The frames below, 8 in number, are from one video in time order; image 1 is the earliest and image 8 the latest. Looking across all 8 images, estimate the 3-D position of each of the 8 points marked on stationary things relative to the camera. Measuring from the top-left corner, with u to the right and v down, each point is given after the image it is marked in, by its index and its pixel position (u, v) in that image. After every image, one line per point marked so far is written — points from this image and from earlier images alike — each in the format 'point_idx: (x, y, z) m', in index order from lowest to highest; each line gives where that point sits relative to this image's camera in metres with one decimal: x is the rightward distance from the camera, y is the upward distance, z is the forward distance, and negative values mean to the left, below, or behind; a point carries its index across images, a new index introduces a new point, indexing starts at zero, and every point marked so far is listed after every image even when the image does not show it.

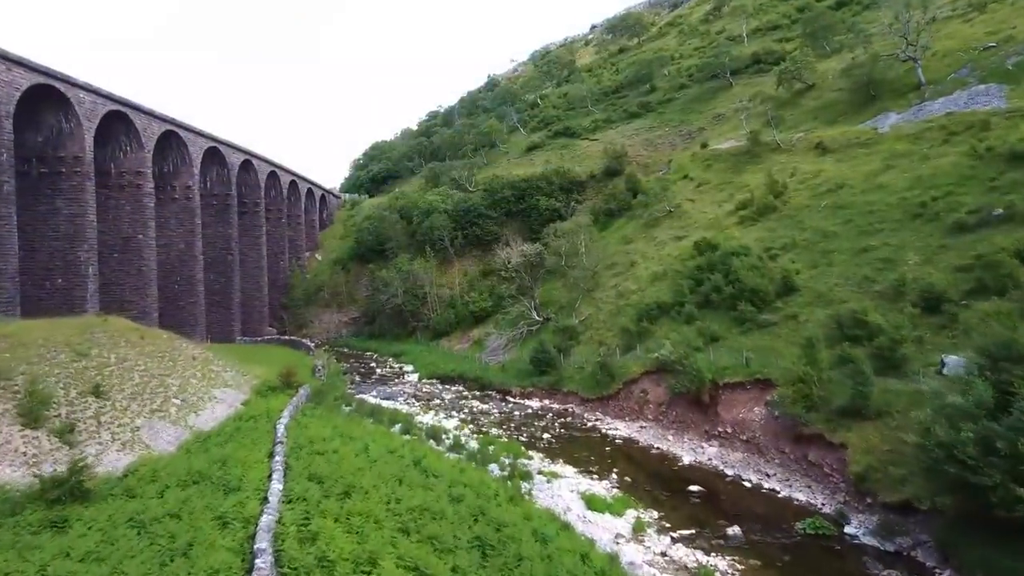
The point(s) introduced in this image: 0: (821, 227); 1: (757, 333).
0: (+7.3, +1.5, +19.2) m
1: (+4.8, -0.9, +15.7) m
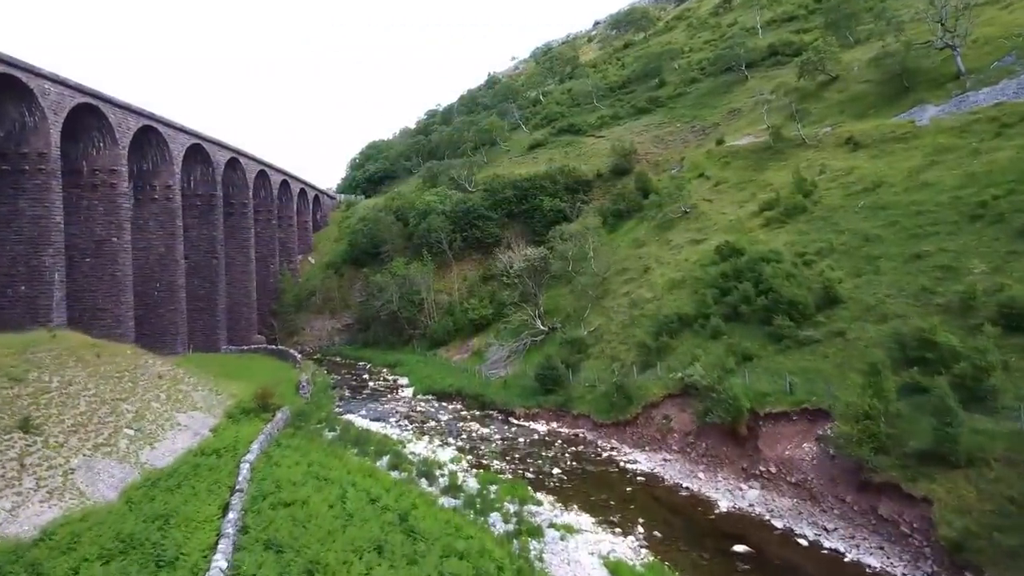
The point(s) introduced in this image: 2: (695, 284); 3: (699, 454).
0: (+7.4, +1.3, +17.2) m
1: (+4.8, -1.1, +13.6) m
2: (+4.4, +0.1, +19.2) m
3: (+3.0, -2.6, +12.9) m
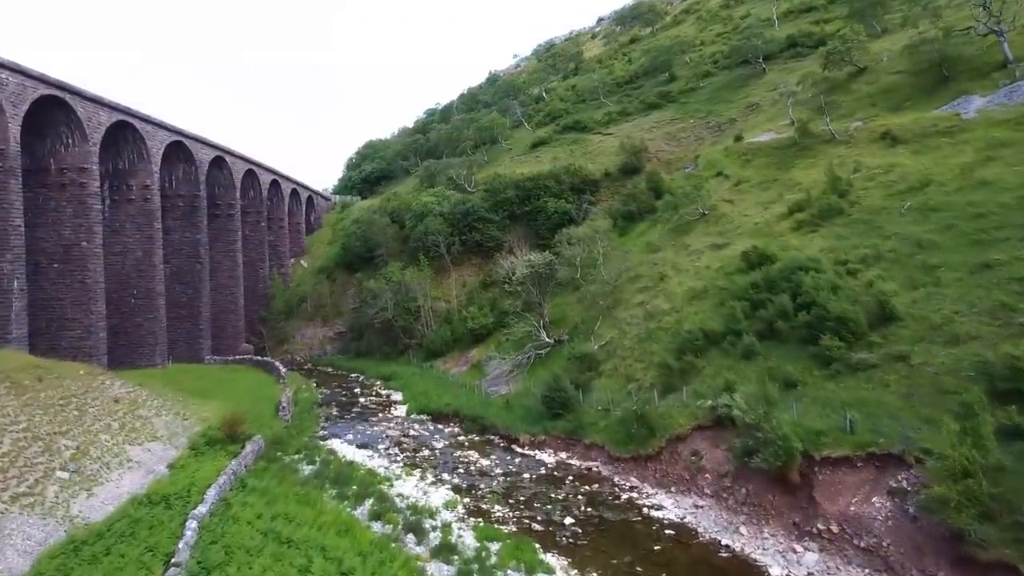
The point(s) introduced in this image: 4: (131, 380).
0: (+7.5, +1.0, +15.2) m
1: (+4.9, -1.3, +11.6) m
2: (+4.4, -0.2, +17.1) m
3: (+3.0, -2.9, +10.9) m
4: (-8.5, -2.1, +17.8) m
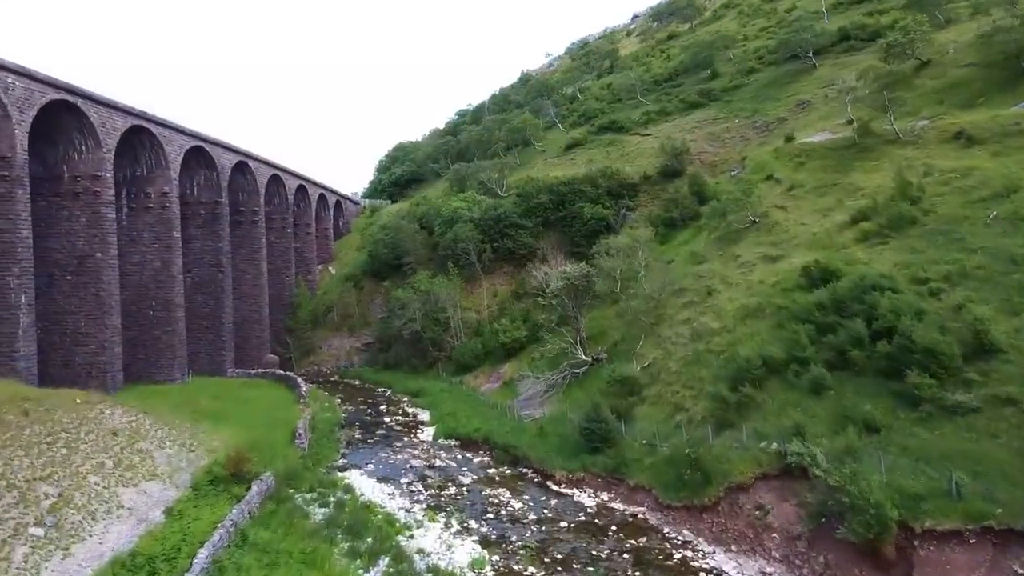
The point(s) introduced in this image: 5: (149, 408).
0: (+8.1, +0.7, +13.3) m
1: (+5.3, -1.7, +9.8) m
2: (+5.1, -0.5, +15.4) m
3: (+3.4, -3.2, +9.2) m
4: (-7.8, -2.5, +16.6) m
5: (-7.9, -2.6, +17.6) m
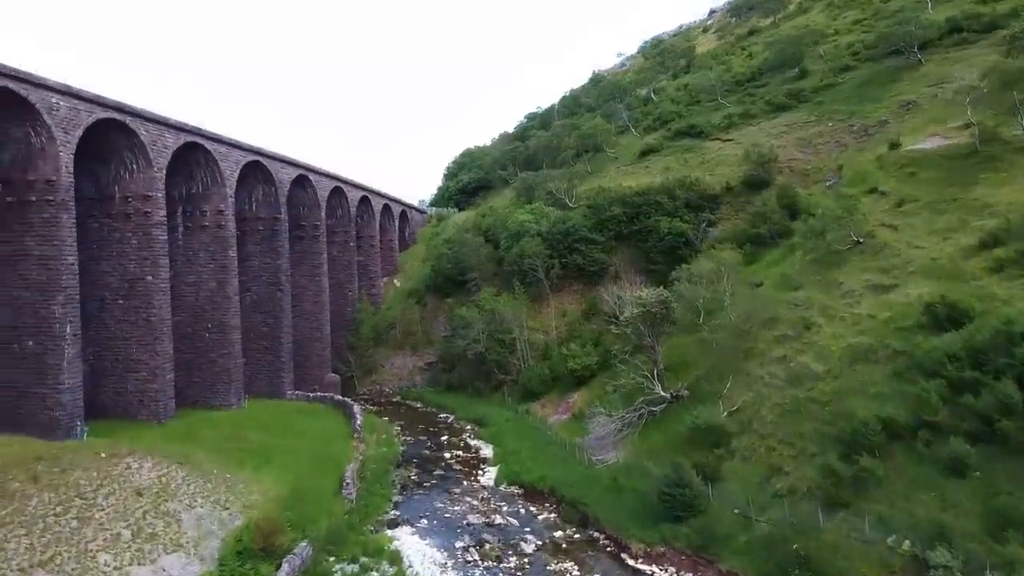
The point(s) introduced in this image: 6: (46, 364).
0: (+9.0, 0.0, +10.7) m
1: (+6.0, -2.3, +7.5) m
2: (+6.2, -1.2, +13.0) m
3: (+4.0, -3.9, +7.0) m
4: (-6.5, -3.2, +15.3) m
5: (-6.5, -3.3, +16.4) m
6: (-10.8, -1.8, +18.8) m
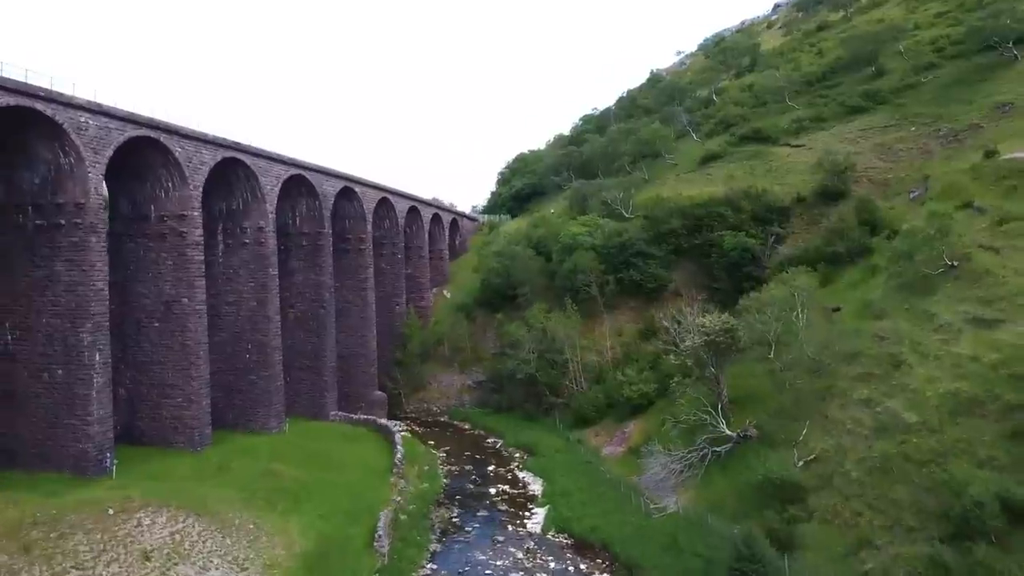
0: (+9.4, -0.6, +8.5) m
1: (+6.2, -3.0, +5.5) m
2: (+6.8, -1.8, +11.1) m
3: (+4.2, -4.5, +5.2) m
4: (-5.7, -3.8, +14.3) m
5: (-5.6, -3.9, +15.3) m
6: (-9.7, -2.4, +18.0) m
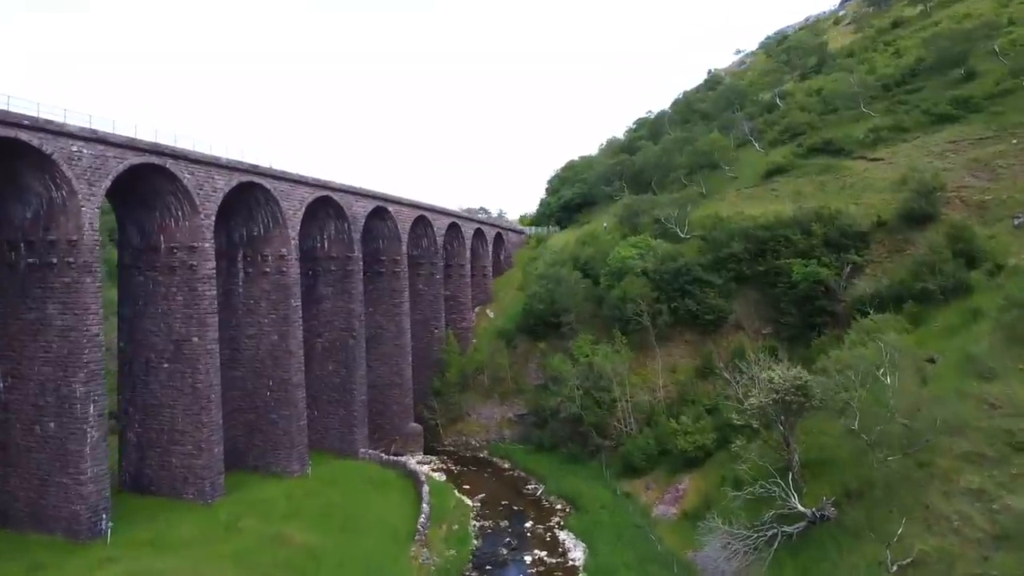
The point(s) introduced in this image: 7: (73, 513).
0: (+9.5, -1.6, +5.6) m
1: (+6.1, -3.9, +2.9) m
2: (+7.0, -2.8, +8.4) m
3: (+4.1, -5.5, +2.7) m
4: (-5.2, -4.7, +12.4) m
5: (-5.1, -4.8, +13.4) m
6: (-9.0, -3.3, +16.4) m
7: (-8.9, -4.5, +16.4) m
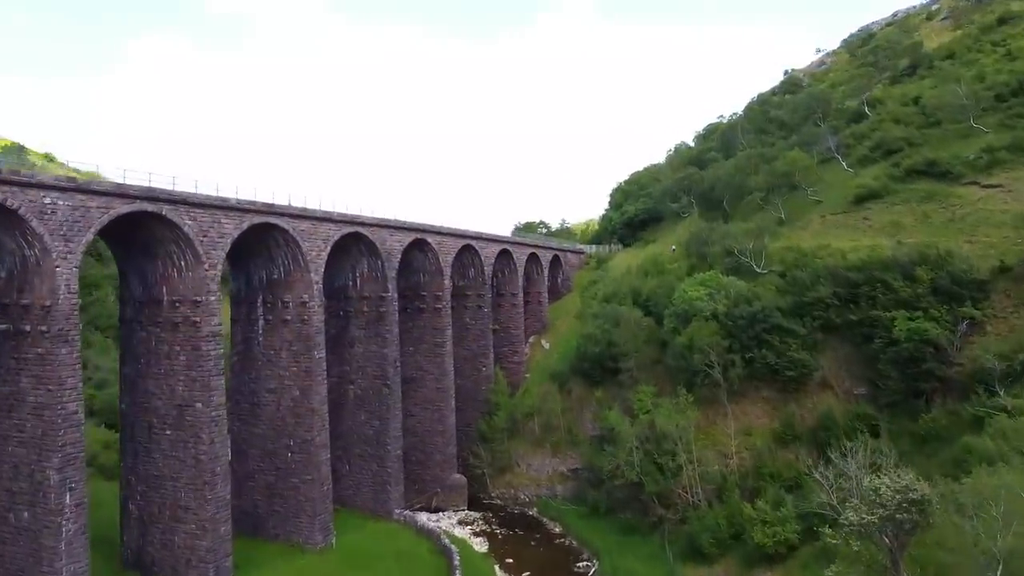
0: (+9.2, -2.9, +2.0) m
1: (+5.5, -5.2, -0.4) m
2: (+7.0, -4.1, +4.9) m
3: (+3.5, -6.8, -0.5) m
4: (-4.9, -6.0, +10.0) m
5: (-4.7, -6.1, +11.0) m
6: (-8.3, -4.6, +14.3) m
7: (-8.2, -5.8, +14.3) m
